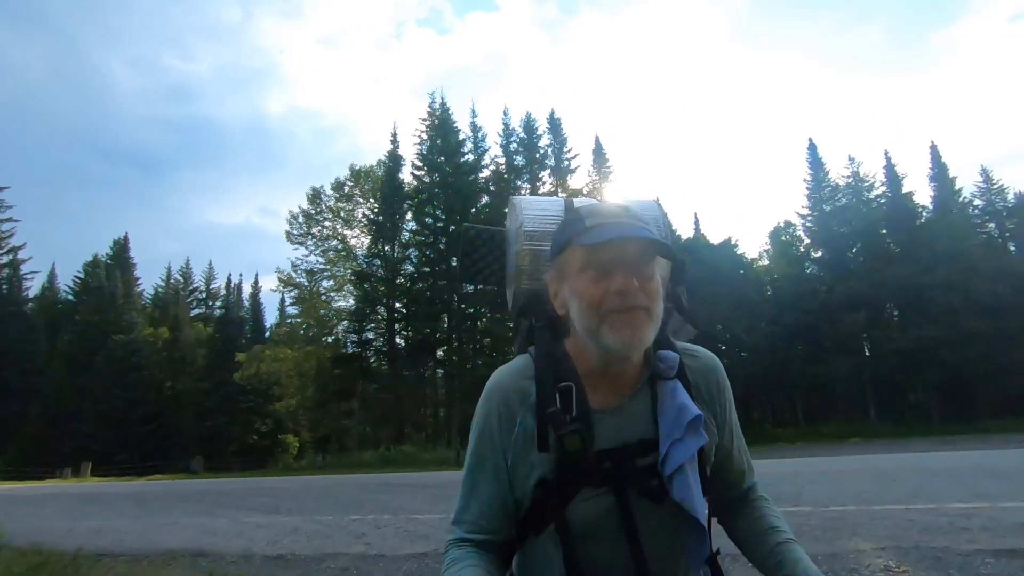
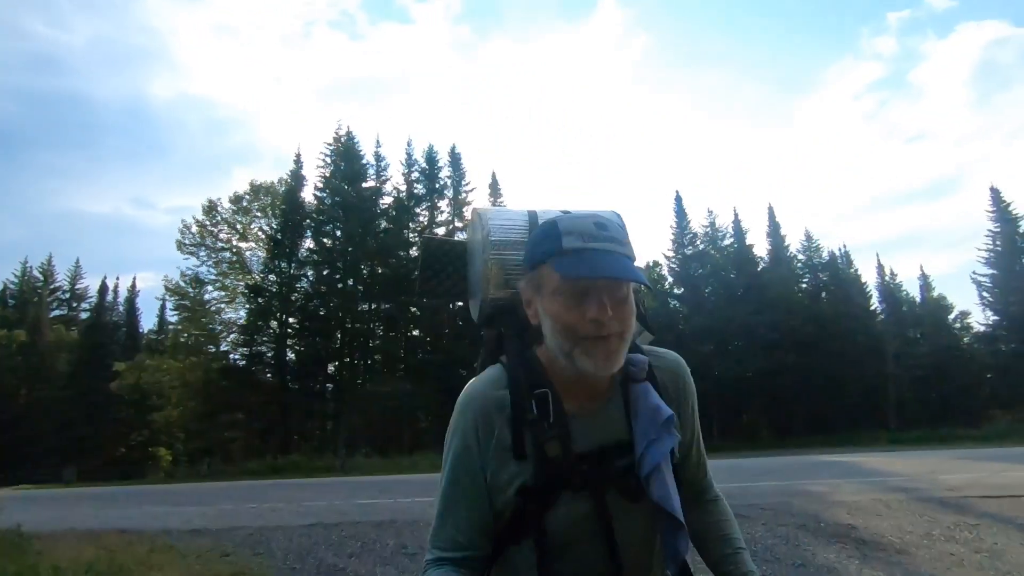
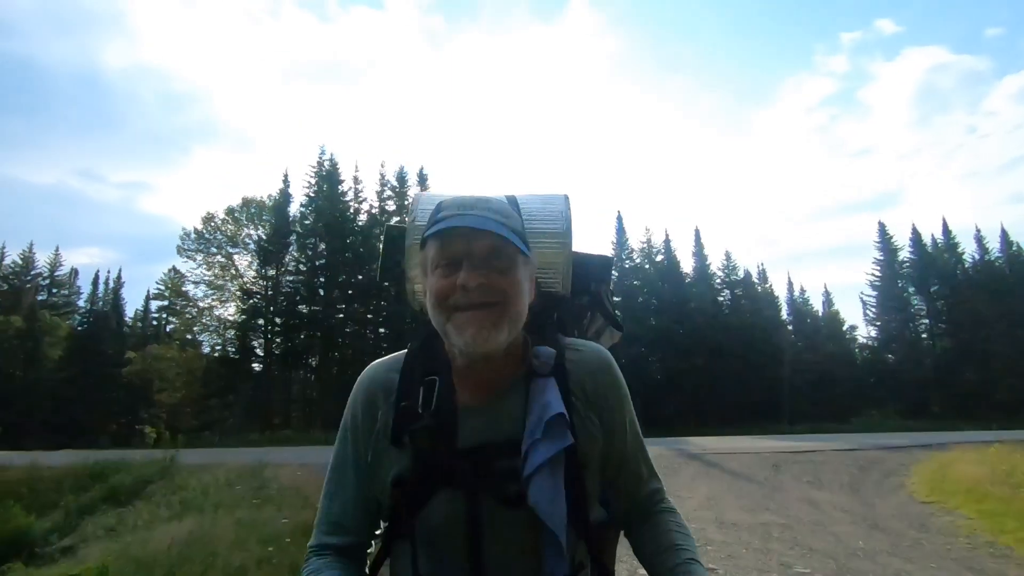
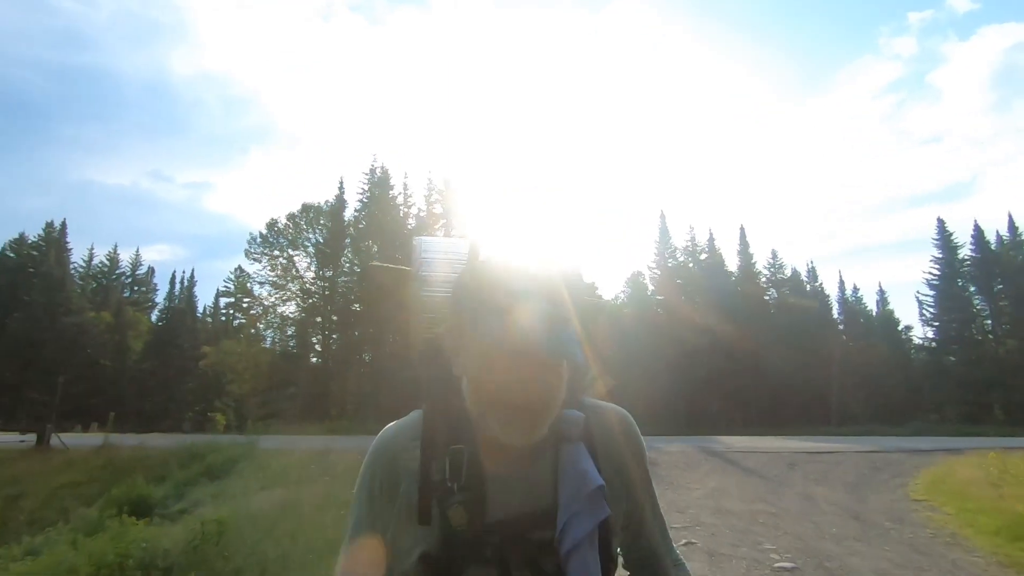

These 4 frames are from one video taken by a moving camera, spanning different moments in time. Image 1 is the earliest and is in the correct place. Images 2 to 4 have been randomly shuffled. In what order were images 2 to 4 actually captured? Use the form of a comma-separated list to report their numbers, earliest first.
2, 3, 4
